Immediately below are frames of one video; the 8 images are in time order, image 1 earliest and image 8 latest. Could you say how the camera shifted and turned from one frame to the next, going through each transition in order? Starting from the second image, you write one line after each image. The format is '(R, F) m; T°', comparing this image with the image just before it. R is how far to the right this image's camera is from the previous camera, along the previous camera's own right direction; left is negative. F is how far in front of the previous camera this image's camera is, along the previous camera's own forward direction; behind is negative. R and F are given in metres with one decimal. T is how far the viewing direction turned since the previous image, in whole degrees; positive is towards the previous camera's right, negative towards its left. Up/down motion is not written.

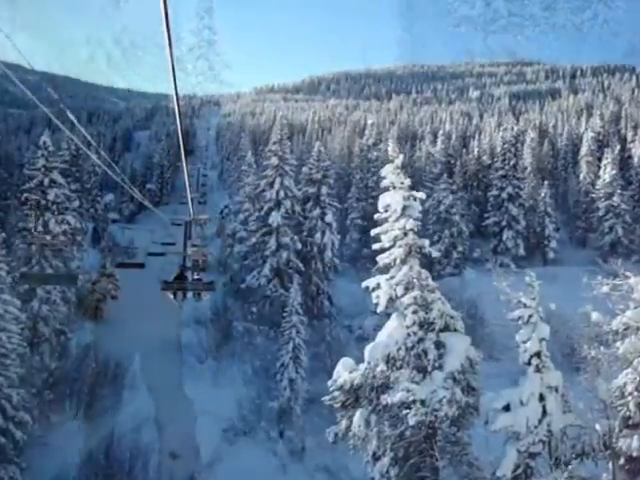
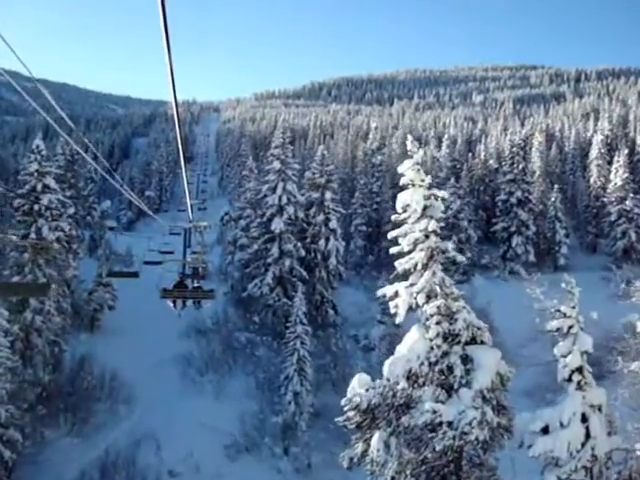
(-0.1, +0.8) m; 0°
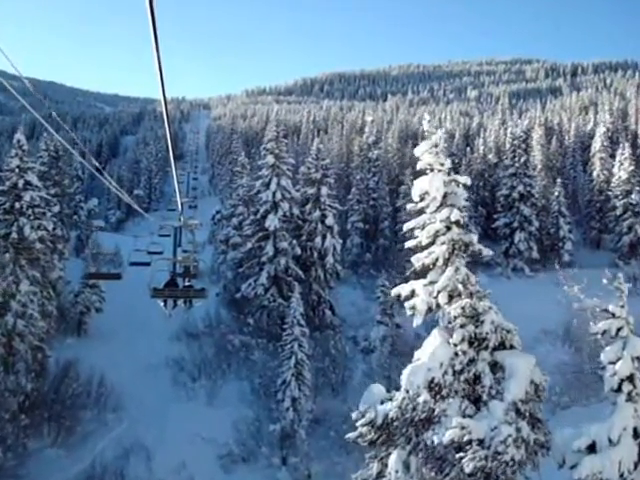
(-0.1, +0.9) m; +1°
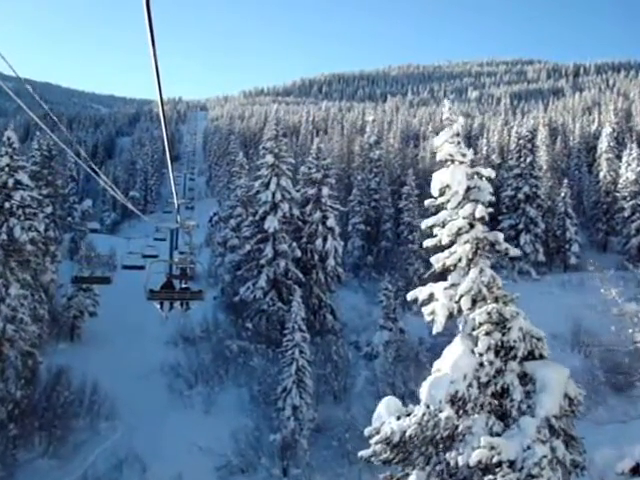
(-0.1, +0.6) m; 0°
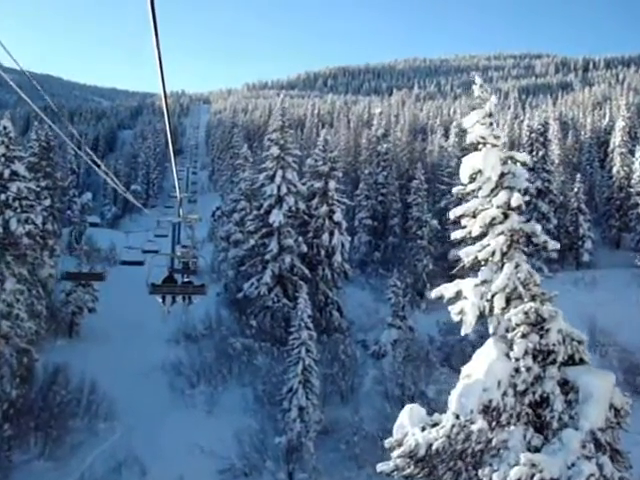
(-0.1, +0.6) m; 0°
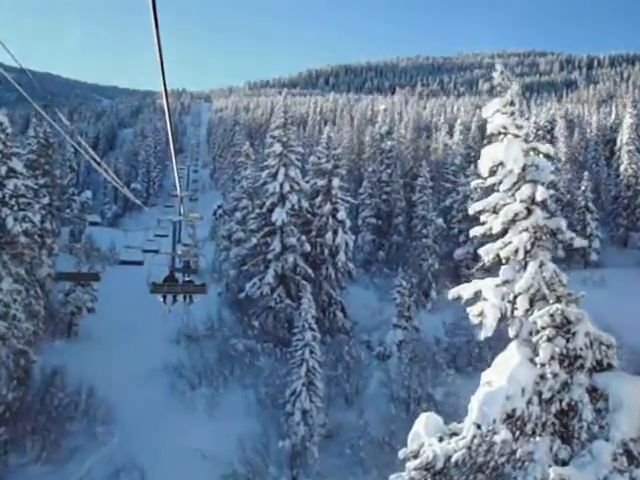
(-0.1, +0.4) m; 0°
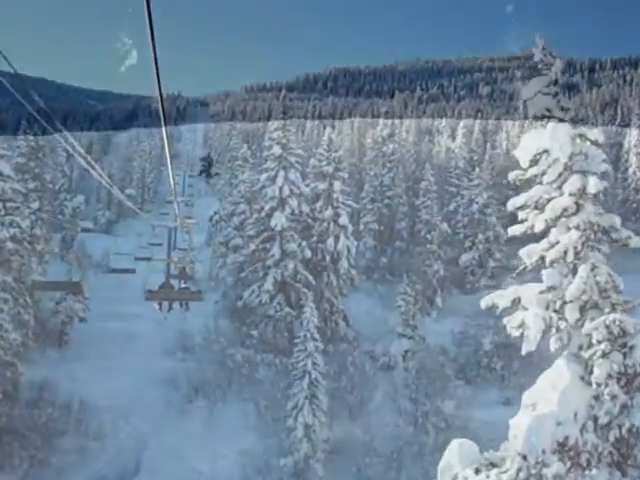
(-0.1, +0.7) m; 0°
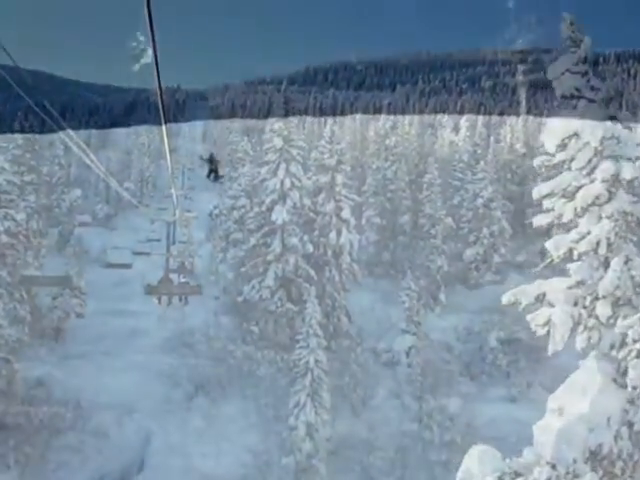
(-0.1, +0.4) m; 0°
